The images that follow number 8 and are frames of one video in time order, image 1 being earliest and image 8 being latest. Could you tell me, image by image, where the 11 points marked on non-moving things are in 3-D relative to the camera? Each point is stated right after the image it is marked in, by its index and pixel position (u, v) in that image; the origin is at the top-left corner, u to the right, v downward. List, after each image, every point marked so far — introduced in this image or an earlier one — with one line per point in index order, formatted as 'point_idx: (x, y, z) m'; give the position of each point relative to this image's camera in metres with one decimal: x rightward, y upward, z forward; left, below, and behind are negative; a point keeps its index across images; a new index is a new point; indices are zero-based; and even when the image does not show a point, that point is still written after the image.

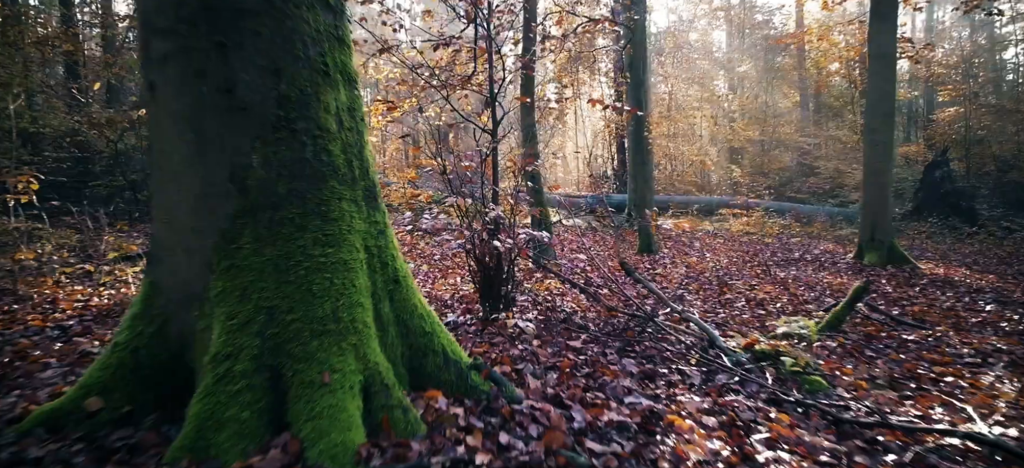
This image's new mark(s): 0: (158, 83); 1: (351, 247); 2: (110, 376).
0: (-1.7, +0.7, +2.3) m
1: (-0.8, -0.1, +2.5) m
2: (-2.0, -0.7, +2.3) m
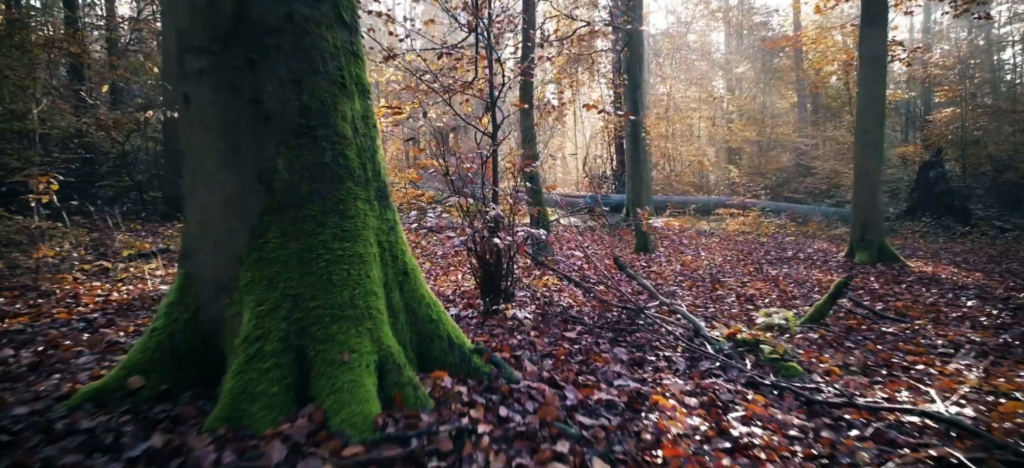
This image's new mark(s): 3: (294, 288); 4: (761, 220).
0: (-1.7, +0.8, +2.6) m
1: (-0.8, 0.0, +2.7) m
2: (-2.0, -0.7, +2.6) m
3: (-1.1, -0.3, +2.5) m
4: (+9.1, +0.5, +17.1) m
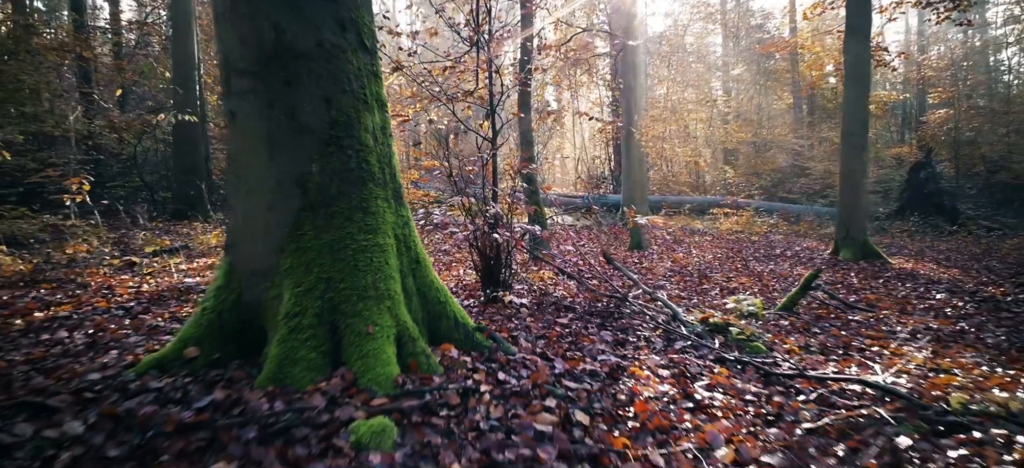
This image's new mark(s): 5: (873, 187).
0: (-1.8, +0.8, +3.1) m
1: (-0.9, 0.0, +3.2) m
2: (-2.0, -0.6, +3.1) m
3: (-1.2, -0.2, +3.0) m
4: (+9.0, +0.5, +17.6) m
5: (+14.3, +1.8, +18.5) m
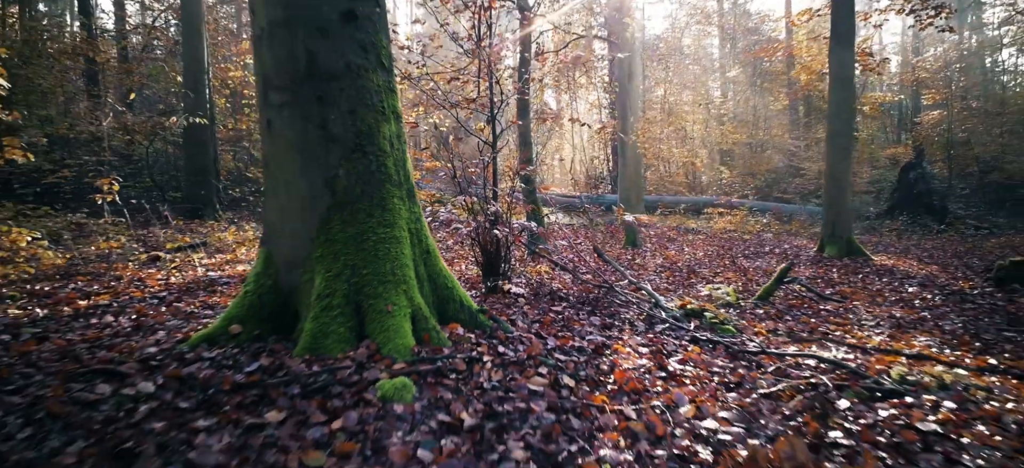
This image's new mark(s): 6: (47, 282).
0: (-1.8, +0.8, +3.6) m
1: (-0.9, 0.0, +3.7) m
2: (-2.0, -0.6, +3.6) m
3: (-1.2, -0.2, +3.5) m
4: (+9.0, +0.6, +18.1) m
5: (+14.3, +1.9, +19.0) m
6: (-5.9, -0.6, +6.0) m
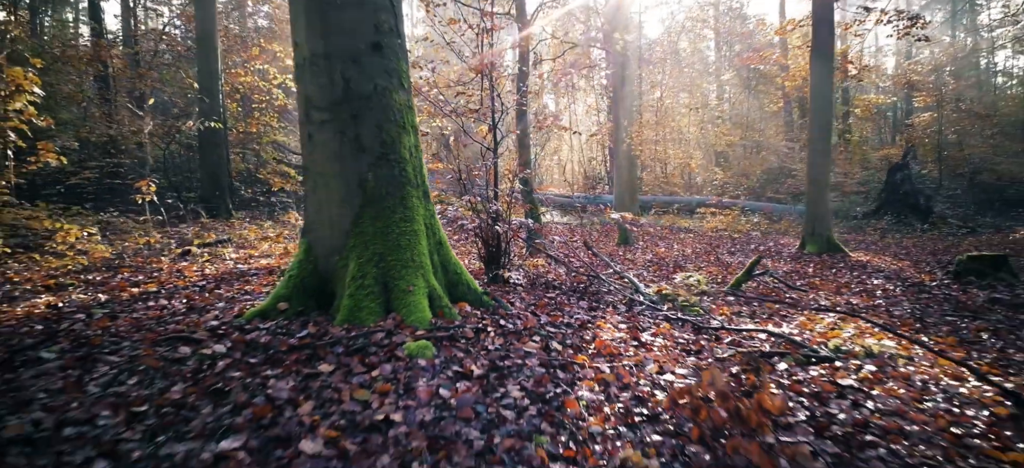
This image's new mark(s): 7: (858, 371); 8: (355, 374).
0: (-1.8, +0.9, +4.3) m
1: (-0.9, +0.1, +4.5) m
2: (-2.0, -0.5, +4.3) m
3: (-1.2, -0.1, +4.2) m
4: (+9.0, +0.6, +18.8) m
5: (+14.3, +1.9, +19.8) m
6: (-5.9, -0.5, +6.7) m
7: (+3.0, -1.2, +4.1) m
8: (-1.1, -1.0, +3.3) m
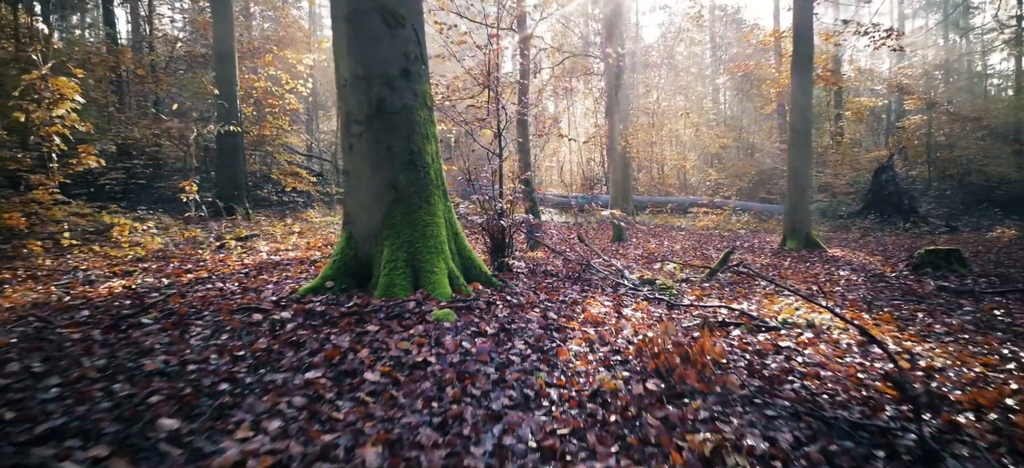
0: (-1.7, +1.0, +5.3) m
1: (-0.8, +0.2, +5.4) m
2: (-2.0, -0.4, +5.3) m
3: (-1.1, 0.0, +5.2) m
4: (+9.0, +0.7, +19.8) m
5: (+14.3, +2.0, +20.8) m
6: (-5.8, -0.4, +7.7) m
7: (+3.1, -1.1, +5.1) m
8: (-1.1, -0.9, +4.3) m
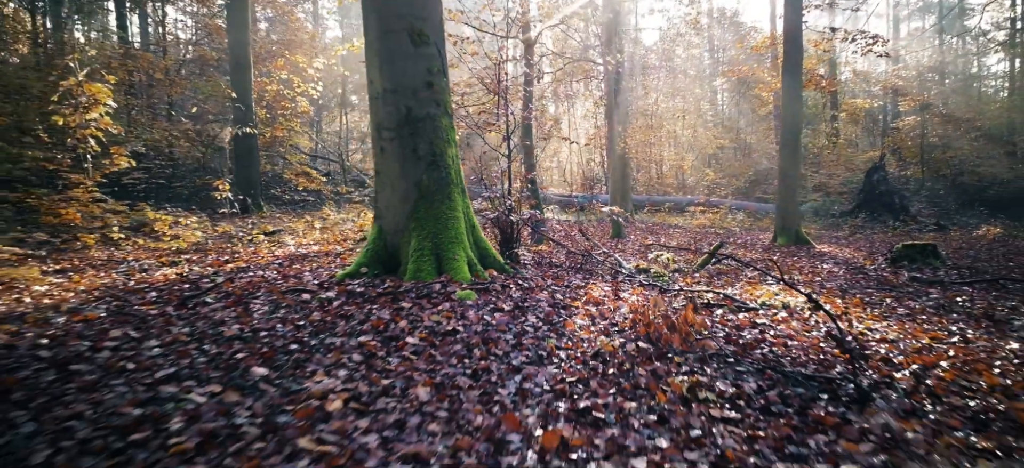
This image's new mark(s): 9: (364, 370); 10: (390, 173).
0: (-1.6, +1.1, +6.0) m
1: (-0.7, +0.3, +6.2) m
2: (-1.8, -0.3, +6.0) m
3: (-1.0, +0.1, +5.9) m
4: (+9.2, +0.8, +20.6) m
5: (+14.4, +2.1, +21.5) m
6: (-5.7, -0.3, +8.4) m
7: (+3.2, -1.0, +5.8) m
8: (-0.9, -0.8, +5.1) m
9: (-1.2, -1.1, +3.8) m
10: (-1.5, +0.8, +6.0) m
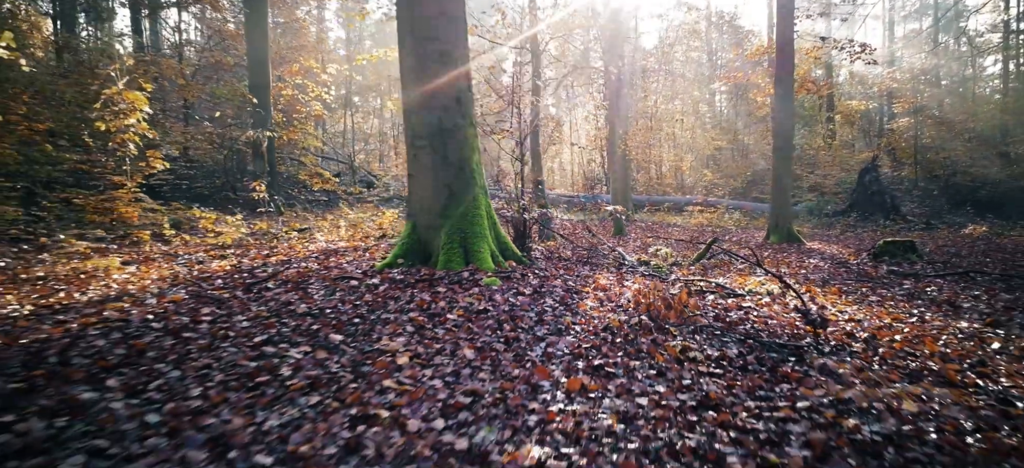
0: (-1.3, +1.2, +6.9) m
1: (-0.4, +0.4, +7.1) m
2: (-1.6, -0.3, +6.9) m
3: (-0.7, +0.1, +6.8) m
4: (+9.4, +0.9, +21.4) m
5: (+14.7, +2.1, +22.4) m
6: (-5.4, -0.3, +9.3) m
7: (+3.5, -0.9, +6.7) m
8: (-0.6, -0.7, +5.9) m
9: (-0.9, -1.0, +4.7) m
10: (-1.3, +0.9, +6.9) m
